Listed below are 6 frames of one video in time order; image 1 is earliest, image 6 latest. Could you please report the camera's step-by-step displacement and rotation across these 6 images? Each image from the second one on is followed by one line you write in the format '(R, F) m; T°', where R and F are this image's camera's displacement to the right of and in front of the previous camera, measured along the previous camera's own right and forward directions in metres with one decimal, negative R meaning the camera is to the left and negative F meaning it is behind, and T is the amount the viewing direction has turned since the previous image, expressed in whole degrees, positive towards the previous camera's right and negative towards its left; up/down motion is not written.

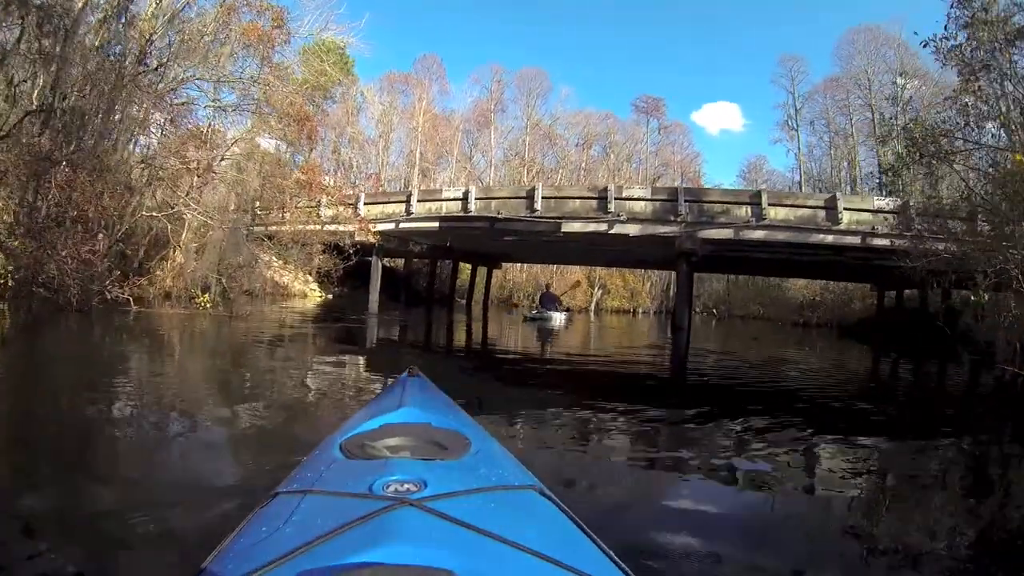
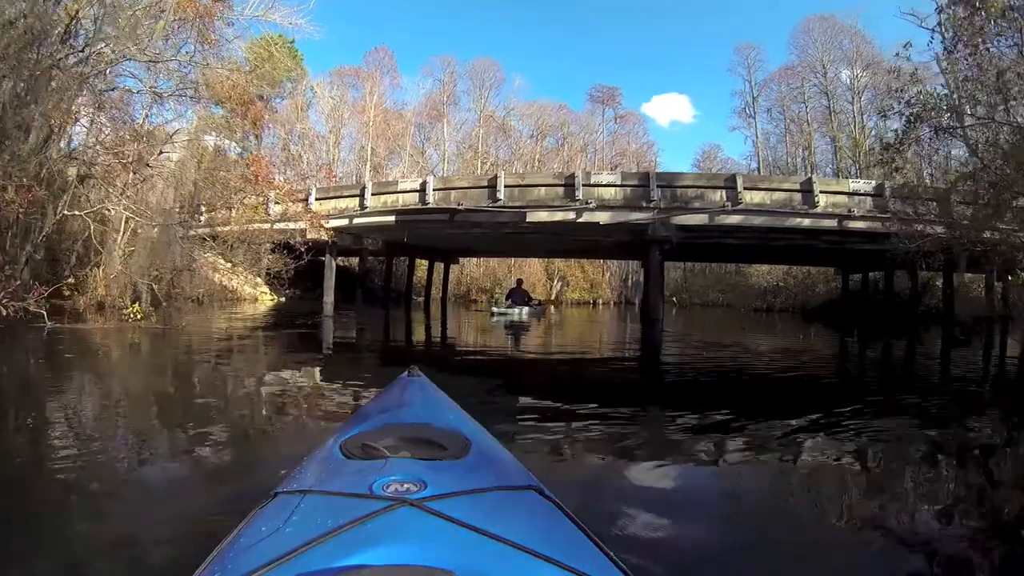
(-0.1, +0.7) m; +4°
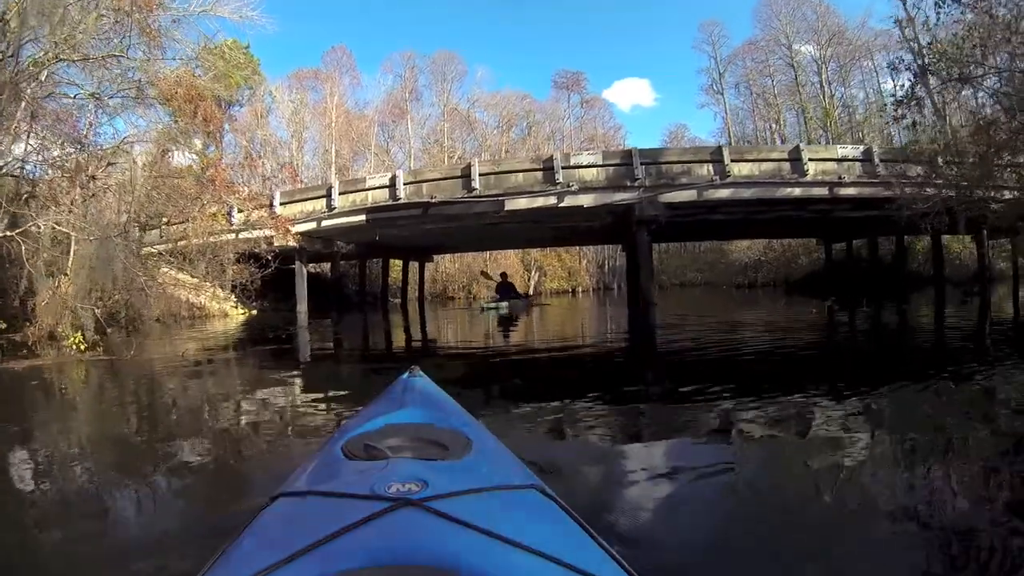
(-0.1, +0.6) m; +2°
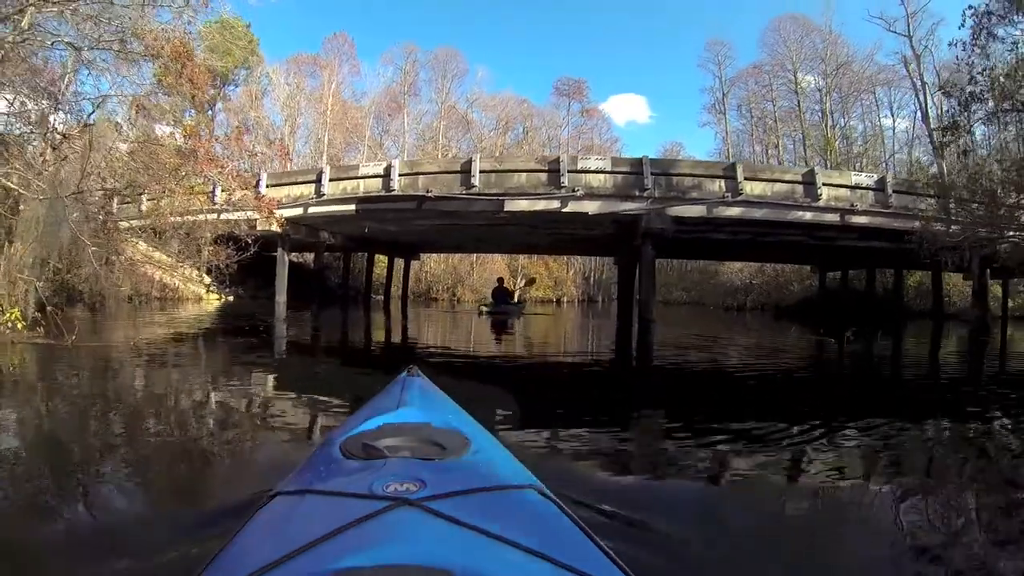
(-0.1, +0.5) m; +2°
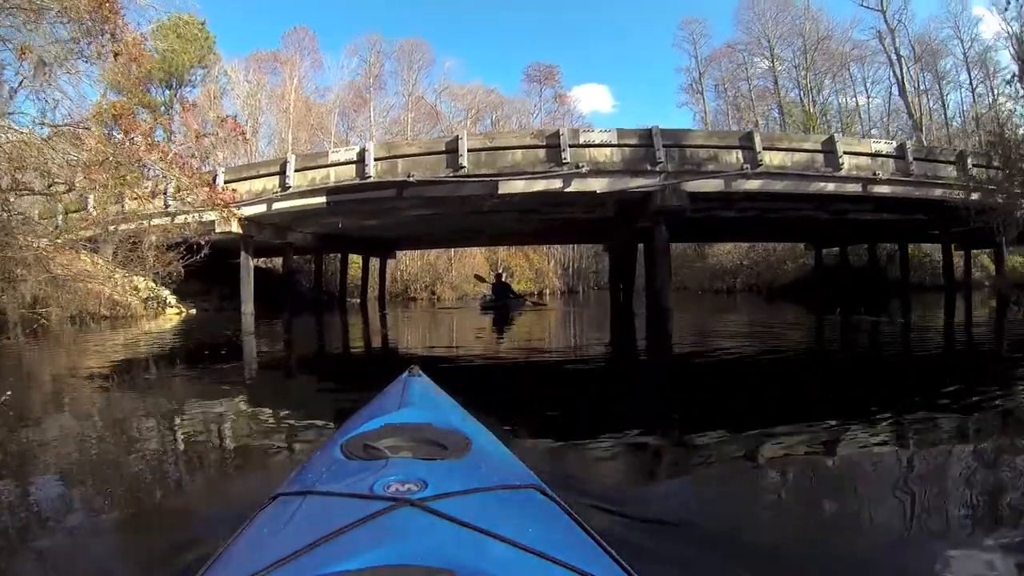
(-0.3, +1.0) m; +2°
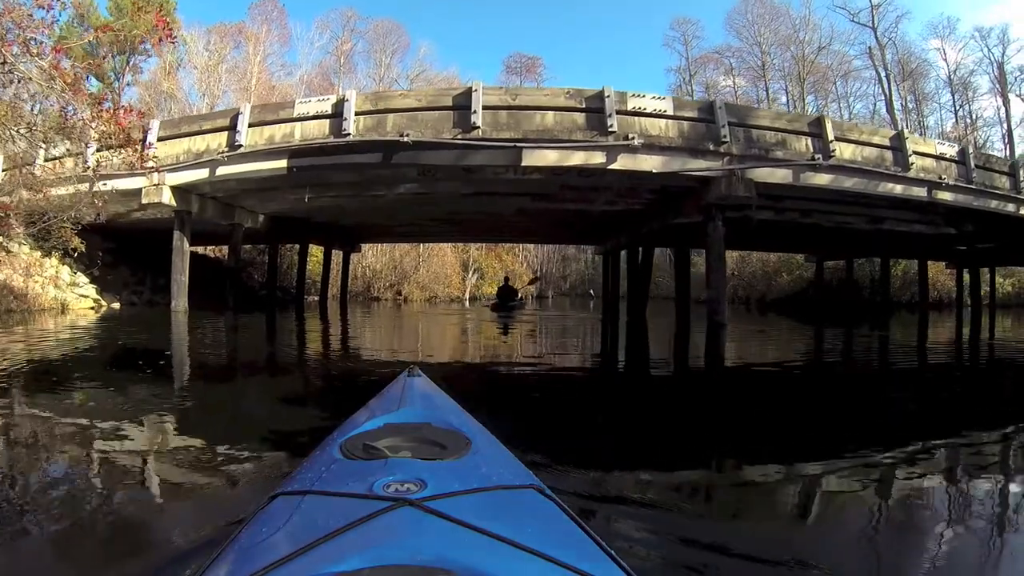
(-0.5, +1.7) m; +4°
